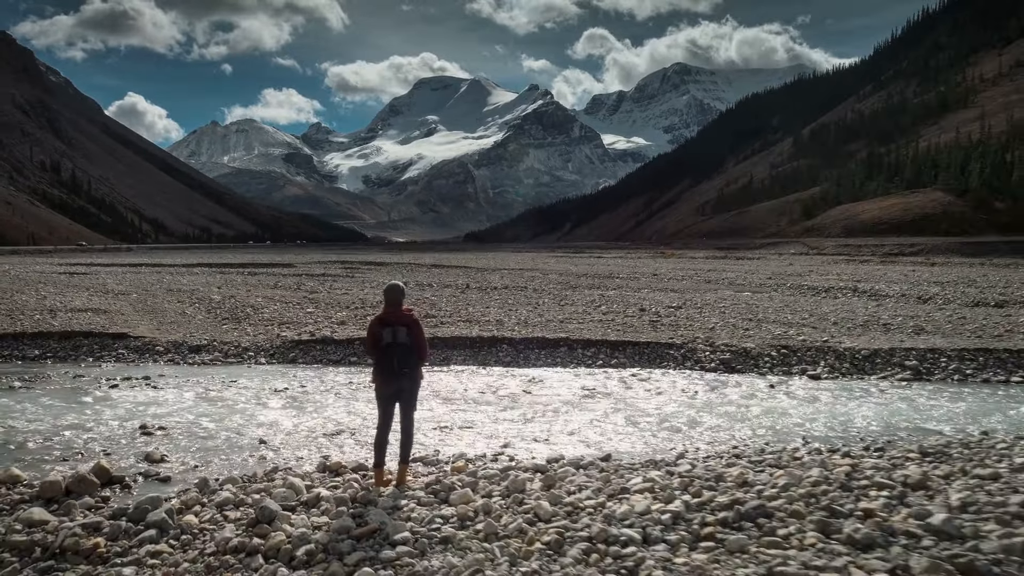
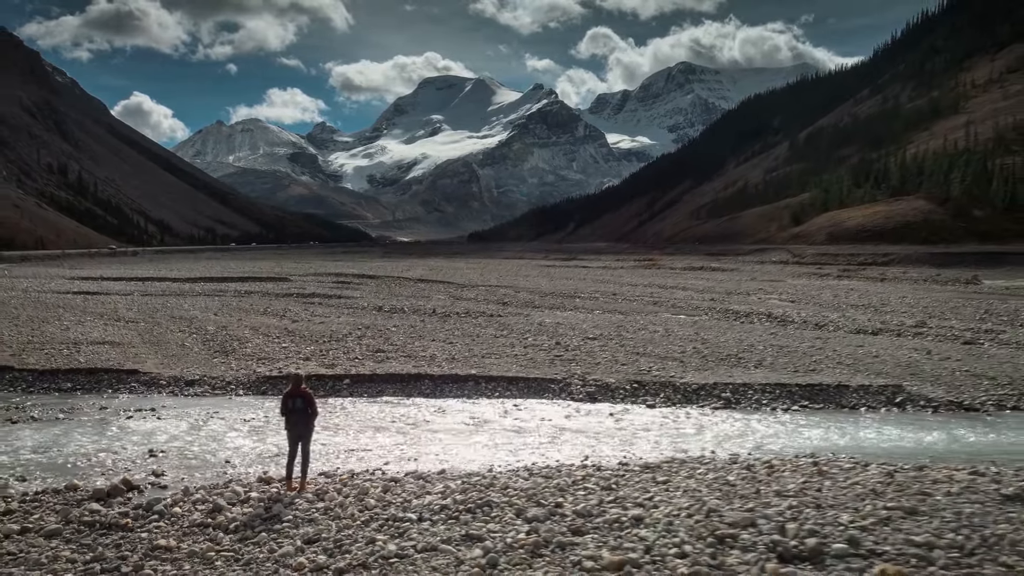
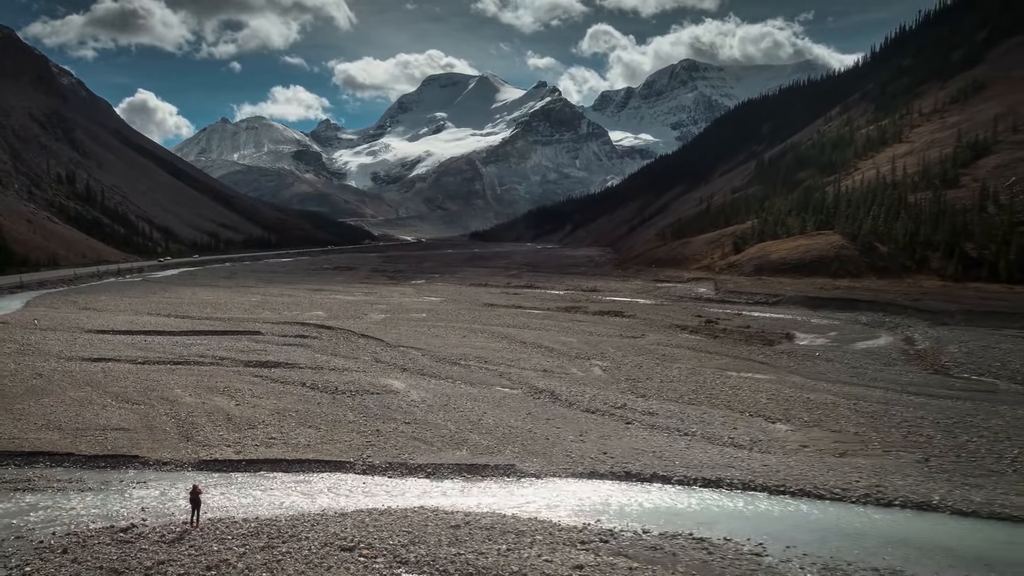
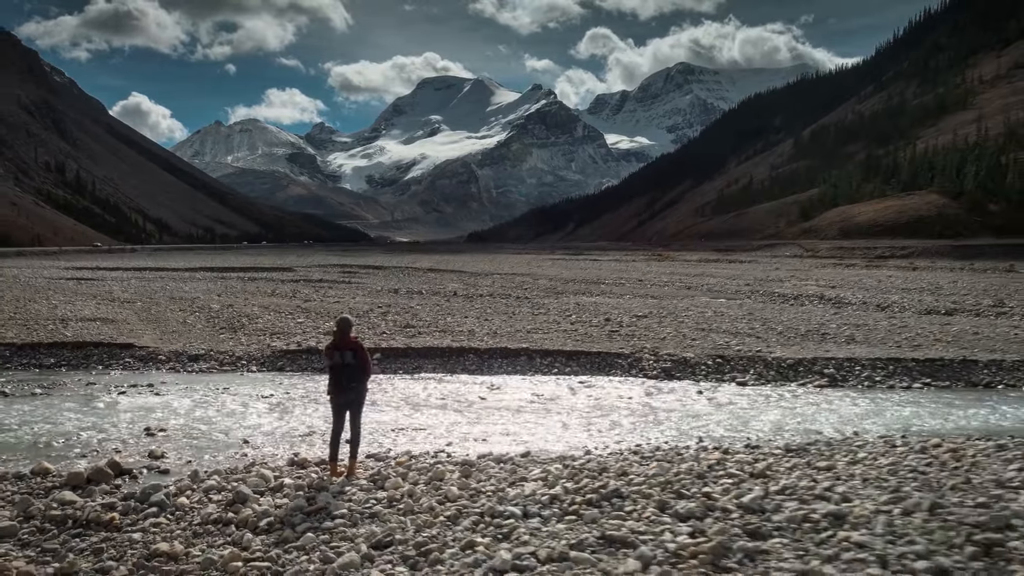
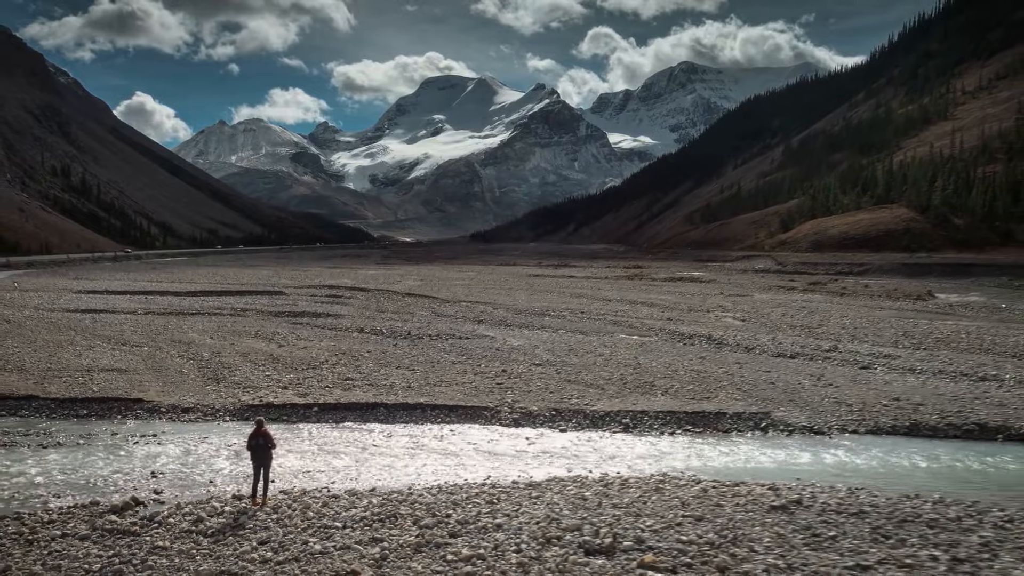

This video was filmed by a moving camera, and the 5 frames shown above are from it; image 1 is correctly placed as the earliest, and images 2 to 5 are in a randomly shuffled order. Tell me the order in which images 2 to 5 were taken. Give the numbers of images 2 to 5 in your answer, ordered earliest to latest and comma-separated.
4, 2, 5, 3
